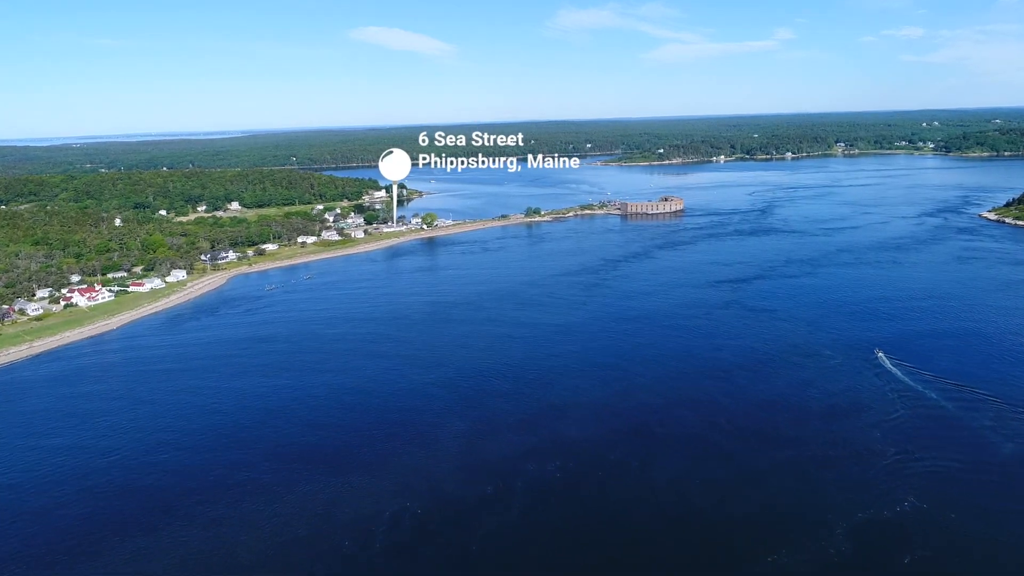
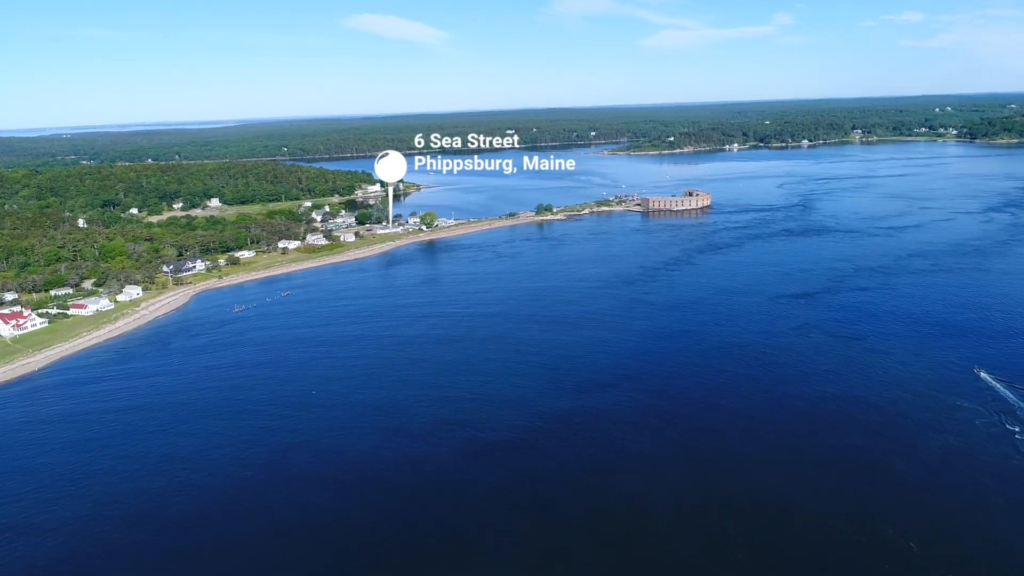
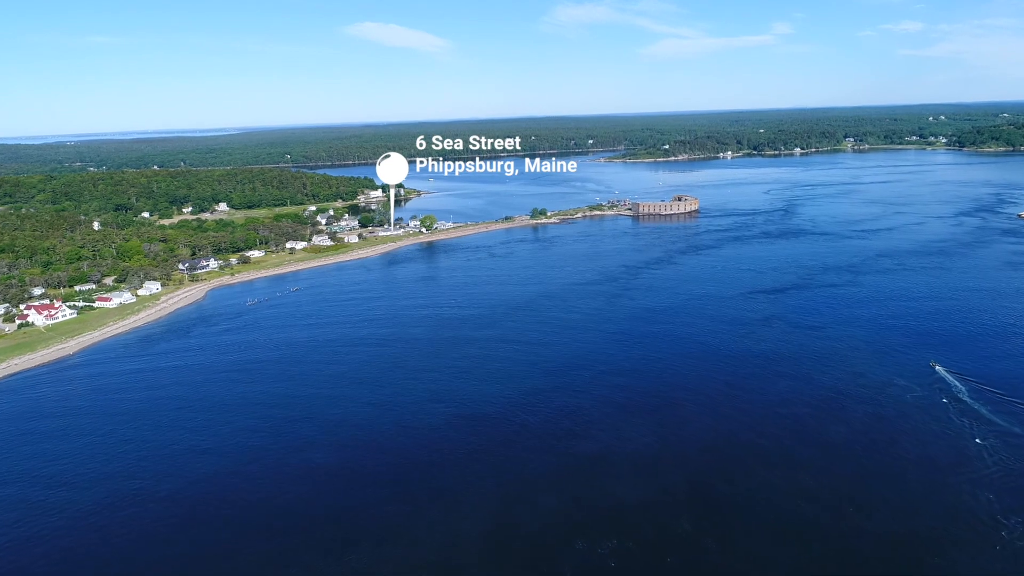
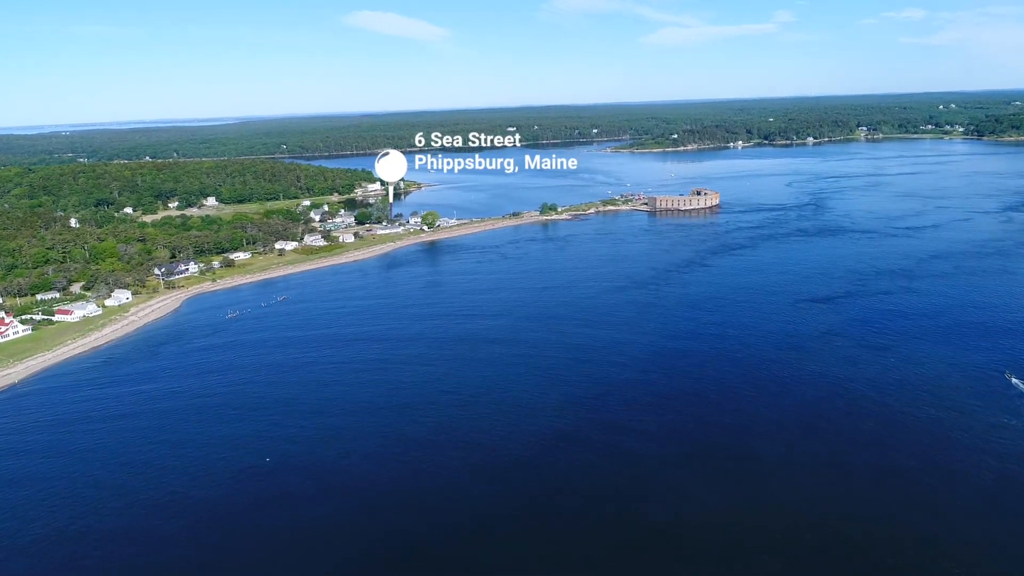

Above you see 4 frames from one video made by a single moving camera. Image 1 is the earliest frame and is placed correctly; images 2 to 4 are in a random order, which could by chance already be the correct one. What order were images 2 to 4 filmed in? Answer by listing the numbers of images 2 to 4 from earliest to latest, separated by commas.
3, 2, 4
